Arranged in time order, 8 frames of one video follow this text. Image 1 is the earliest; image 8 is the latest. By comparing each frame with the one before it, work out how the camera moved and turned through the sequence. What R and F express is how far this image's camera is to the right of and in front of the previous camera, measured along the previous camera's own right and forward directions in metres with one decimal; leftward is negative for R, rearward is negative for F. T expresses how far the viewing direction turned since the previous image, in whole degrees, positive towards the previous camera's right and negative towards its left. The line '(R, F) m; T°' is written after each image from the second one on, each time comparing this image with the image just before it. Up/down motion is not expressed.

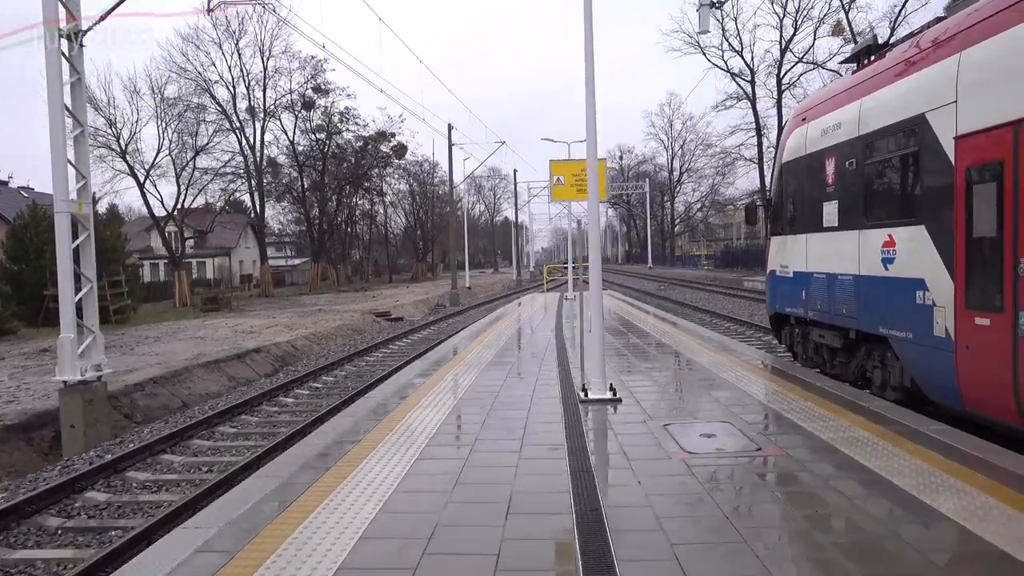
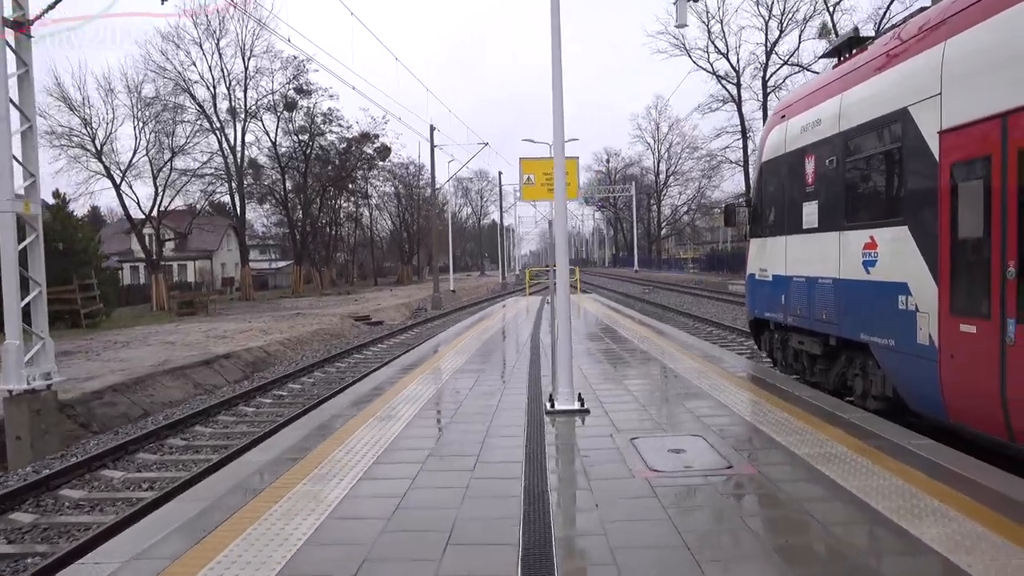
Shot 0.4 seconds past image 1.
(+0.2, +0.4) m; +1°
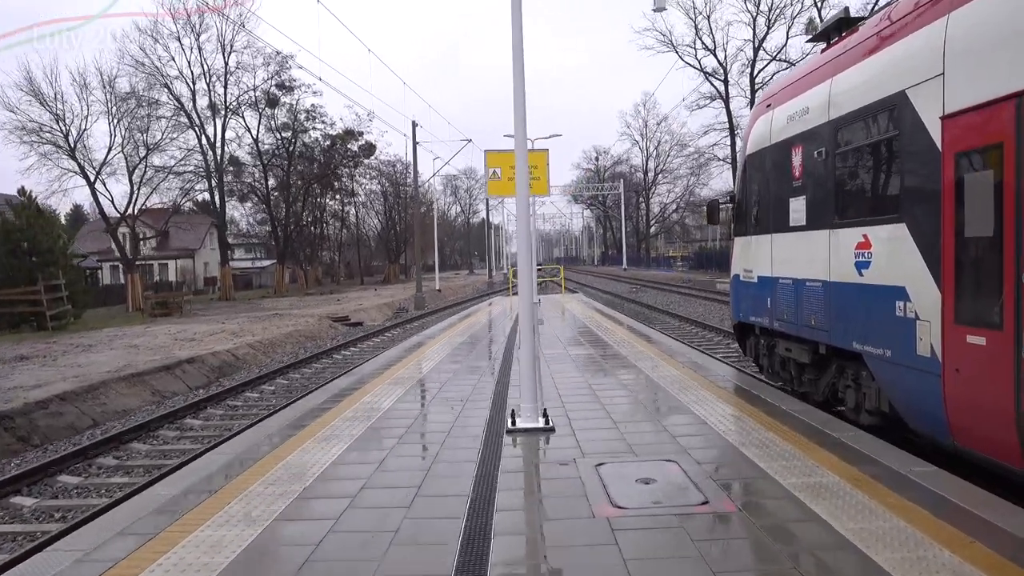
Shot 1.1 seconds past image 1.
(+0.2, +0.7) m; +1°
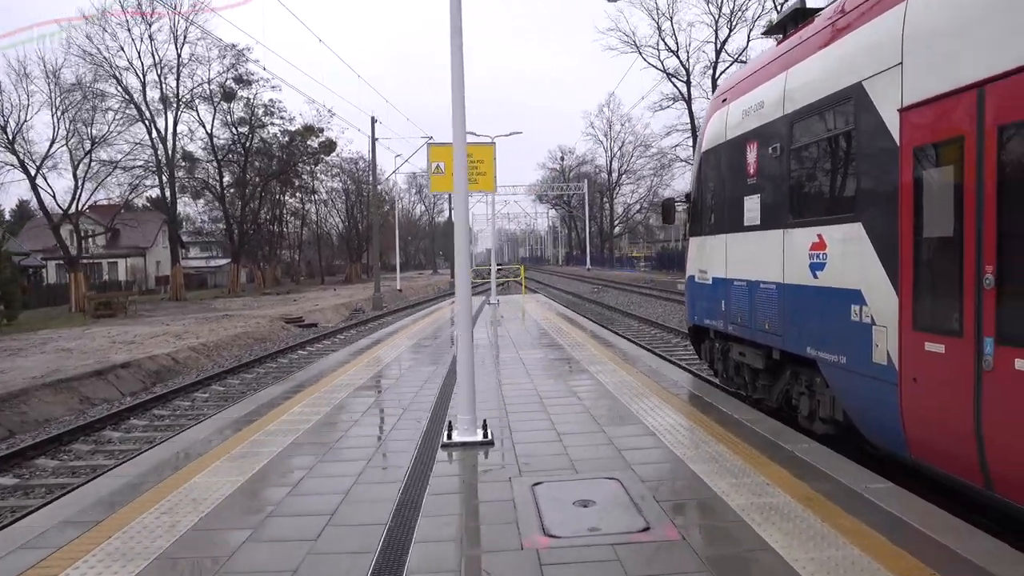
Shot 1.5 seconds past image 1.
(+0.2, +0.4) m; +2°
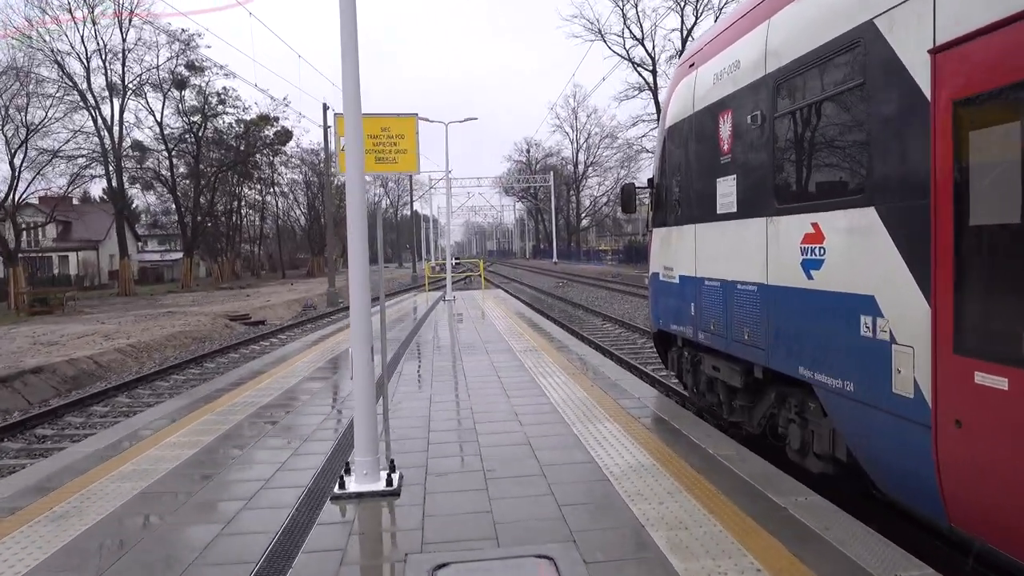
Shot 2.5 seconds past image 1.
(+0.3, +1.3) m; +2°
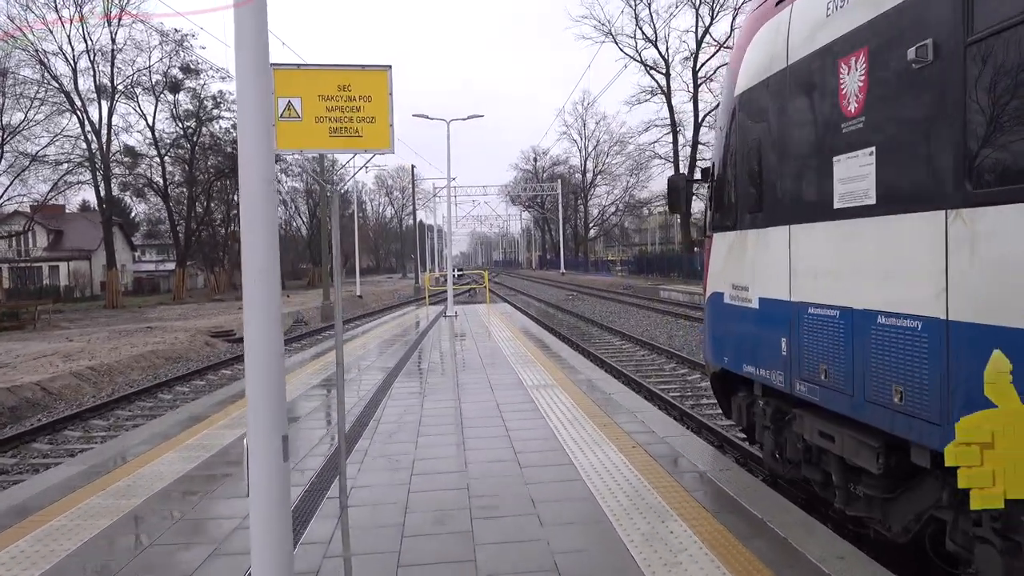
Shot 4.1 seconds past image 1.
(0.0, +2.0) m; 0°
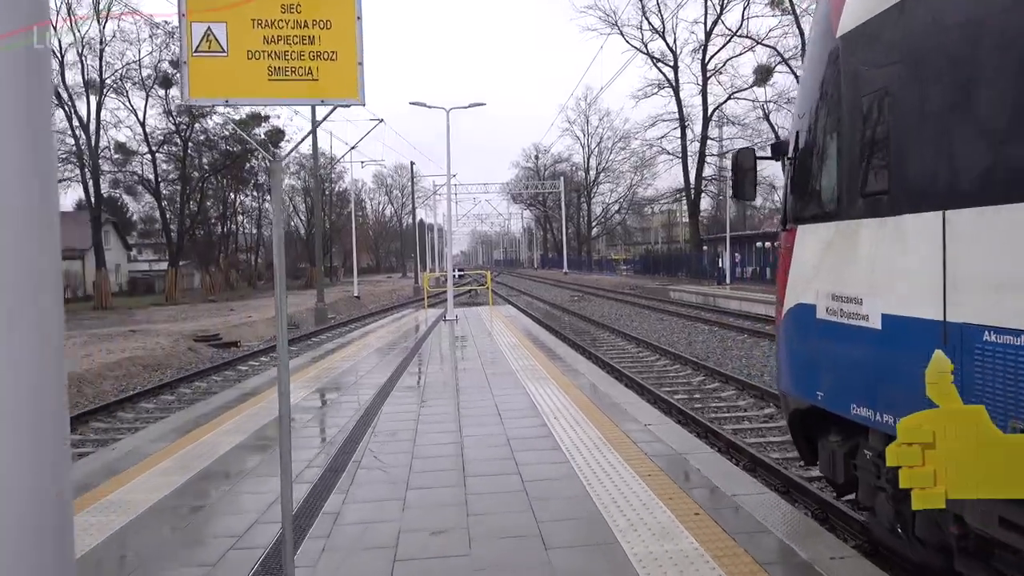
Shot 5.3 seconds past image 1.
(-0.1, +1.4) m; 0°
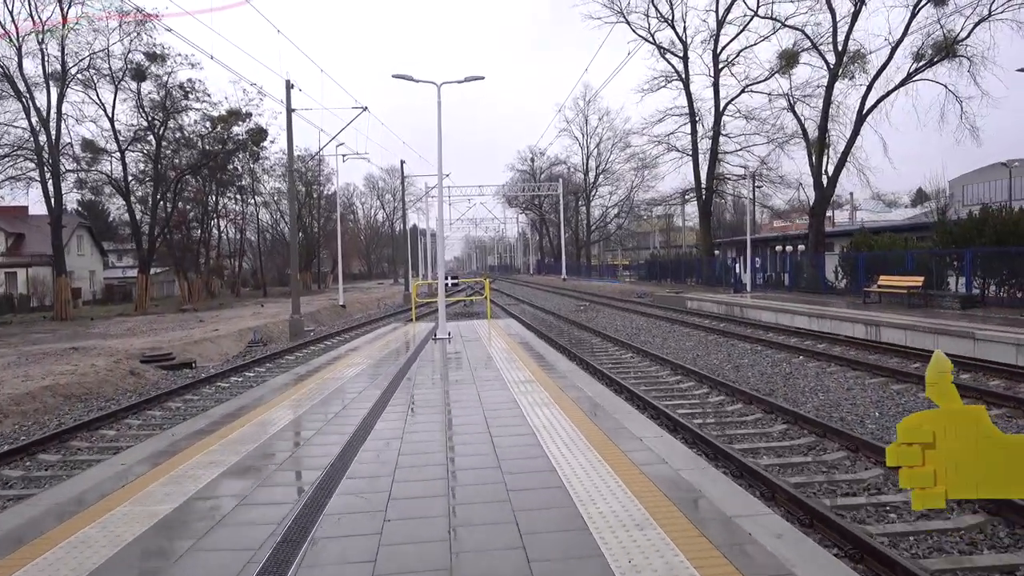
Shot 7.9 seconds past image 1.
(-0.2, +3.0) m; 0°
